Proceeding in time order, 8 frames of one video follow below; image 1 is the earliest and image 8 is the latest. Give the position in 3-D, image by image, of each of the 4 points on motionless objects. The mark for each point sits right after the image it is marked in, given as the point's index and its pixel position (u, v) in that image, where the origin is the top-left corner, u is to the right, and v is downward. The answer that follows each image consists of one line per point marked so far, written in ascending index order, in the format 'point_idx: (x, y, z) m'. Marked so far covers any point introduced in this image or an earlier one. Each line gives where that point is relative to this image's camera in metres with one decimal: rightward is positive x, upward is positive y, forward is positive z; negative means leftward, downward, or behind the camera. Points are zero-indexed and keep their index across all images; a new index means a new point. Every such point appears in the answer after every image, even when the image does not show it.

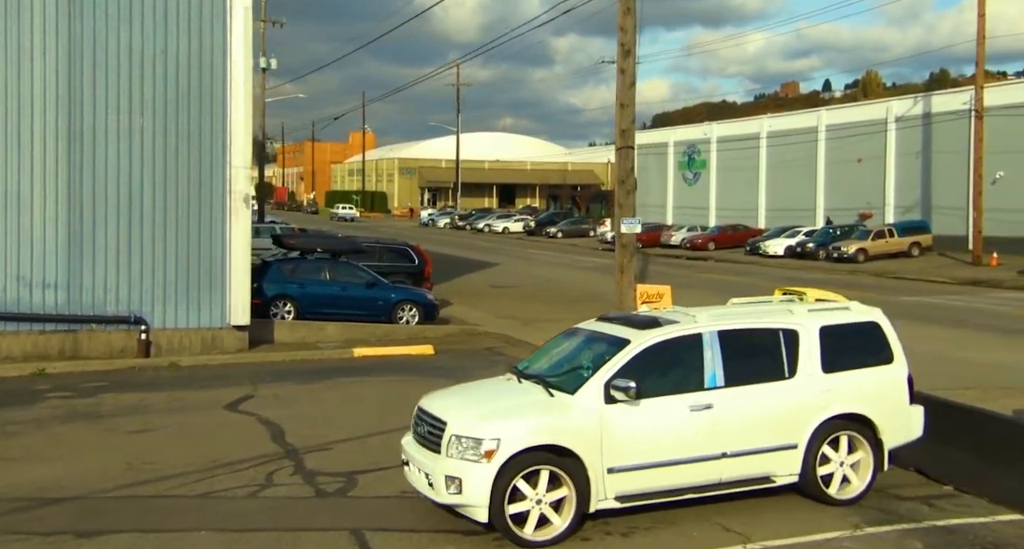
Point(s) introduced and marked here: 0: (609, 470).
0: (+0.9, -1.7, +8.1) m
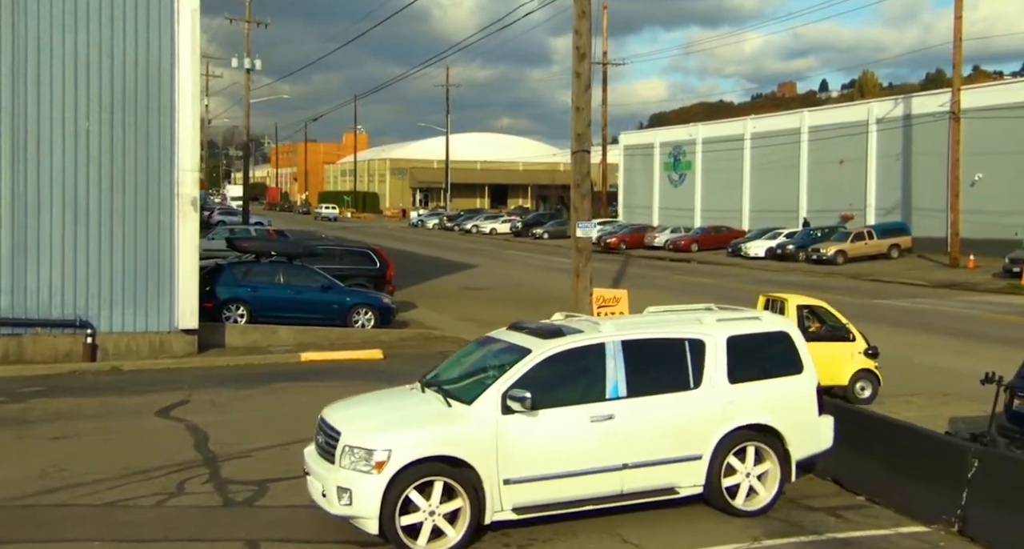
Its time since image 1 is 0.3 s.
0: (-0.1, -1.8, +8.1) m
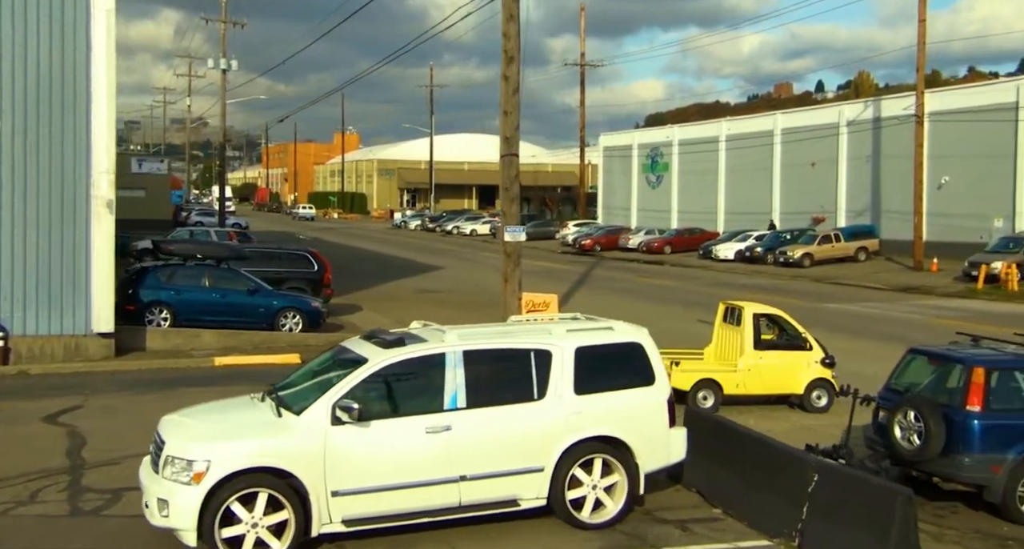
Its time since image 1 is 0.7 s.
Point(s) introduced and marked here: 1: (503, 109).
0: (-1.5, -1.9, +8.0) m
1: (-0.2, +3.4, +18.9) m
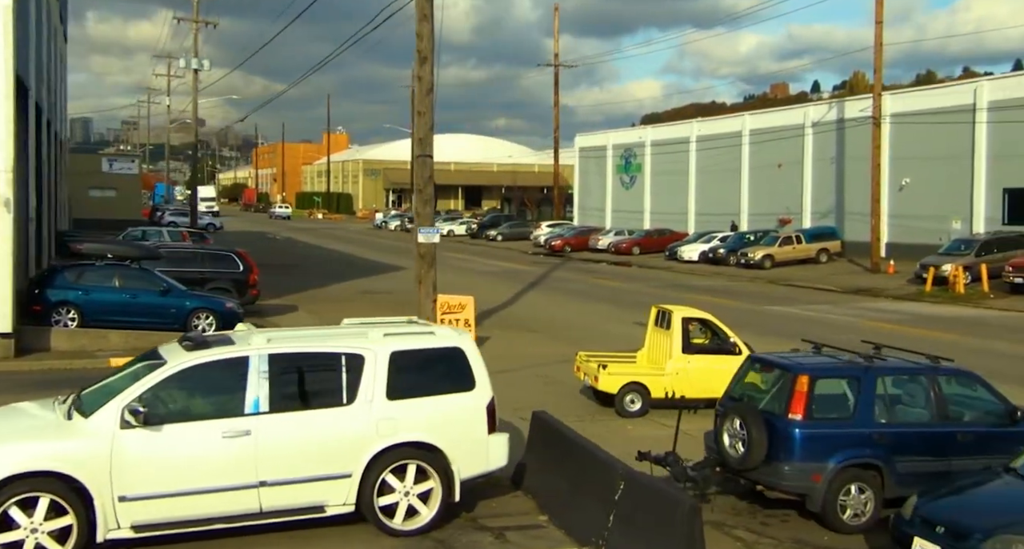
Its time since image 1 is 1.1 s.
0: (-3.3, -1.9, +7.8) m
1: (-1.9, +3.3, +18.7) m
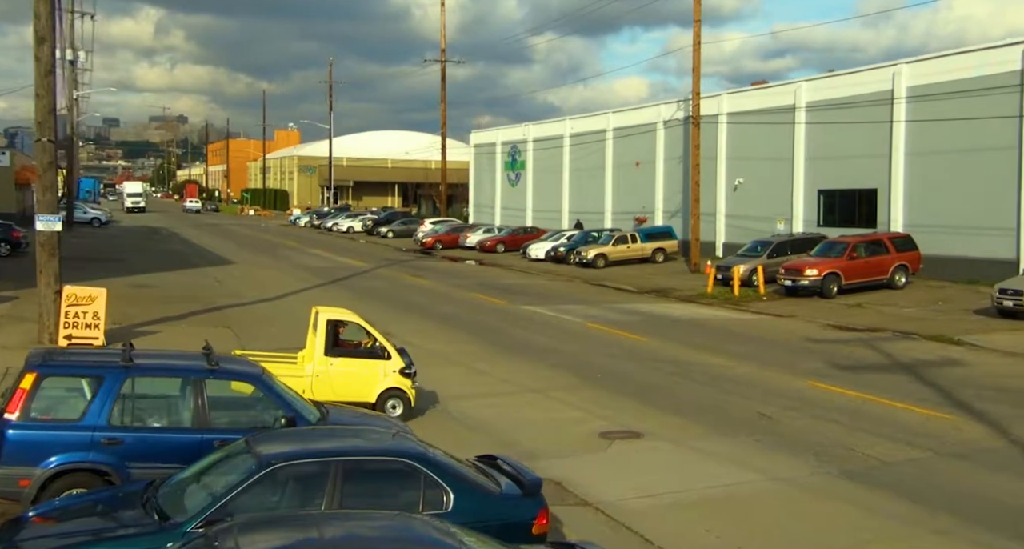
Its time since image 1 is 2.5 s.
0: (-10.5, -1.7, +7.0) m
1: (-9.0, +3.5, +17.9) m
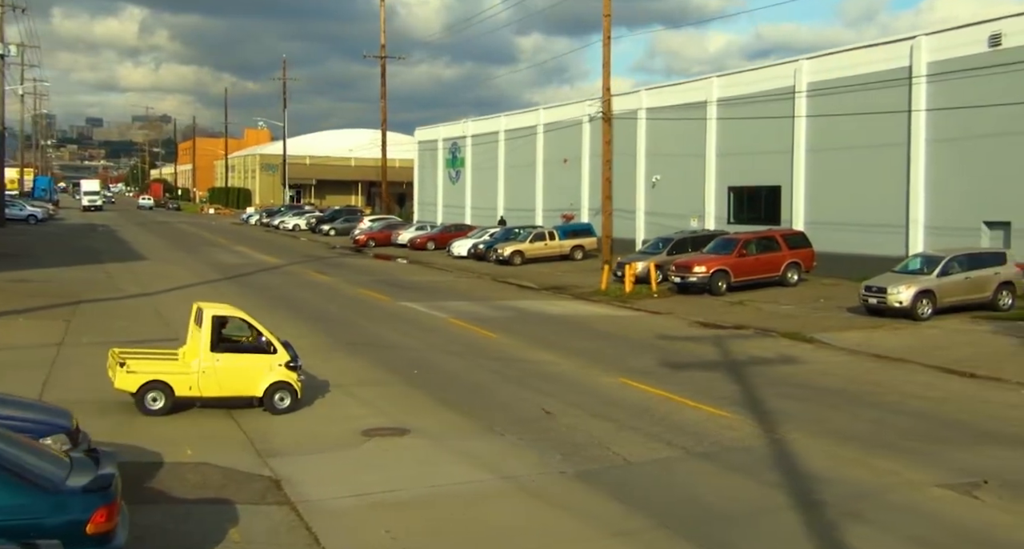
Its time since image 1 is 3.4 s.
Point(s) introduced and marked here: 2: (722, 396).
0: (-13.6, -1.5, +6.3) m
1: (-12.3, +3.7, +17.3) m
2: (+3.2, -1.8, +14.1) m
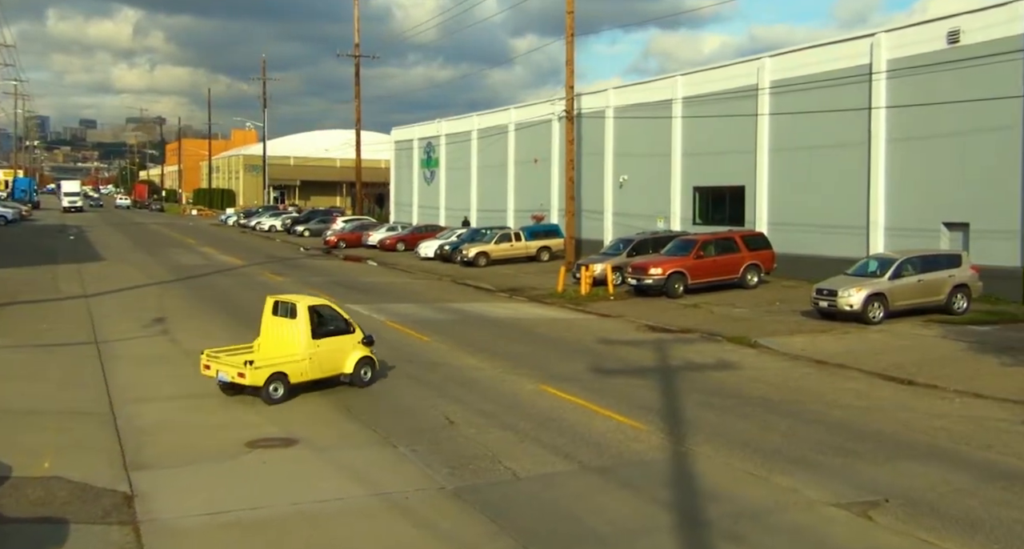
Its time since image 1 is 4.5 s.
0: (-14.9, -1.5, +5.6) m
1: (-13.6, +3.7, +16.5) m
2: (+1.9, -1.9, +13.4) m
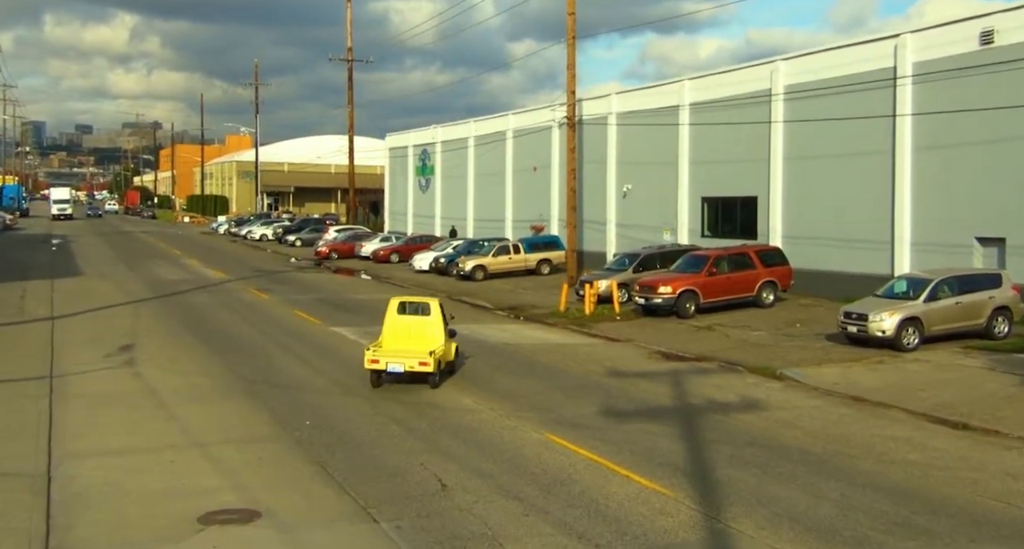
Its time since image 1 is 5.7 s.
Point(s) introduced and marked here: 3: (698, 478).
0: (-14.8, -1.9, +3.7) m
1: (-13.6, +3.2, +14.7) m
2: (+1.9, -2.3, +11.6) m
3: (+2.1, -2.3, +10.7) m
